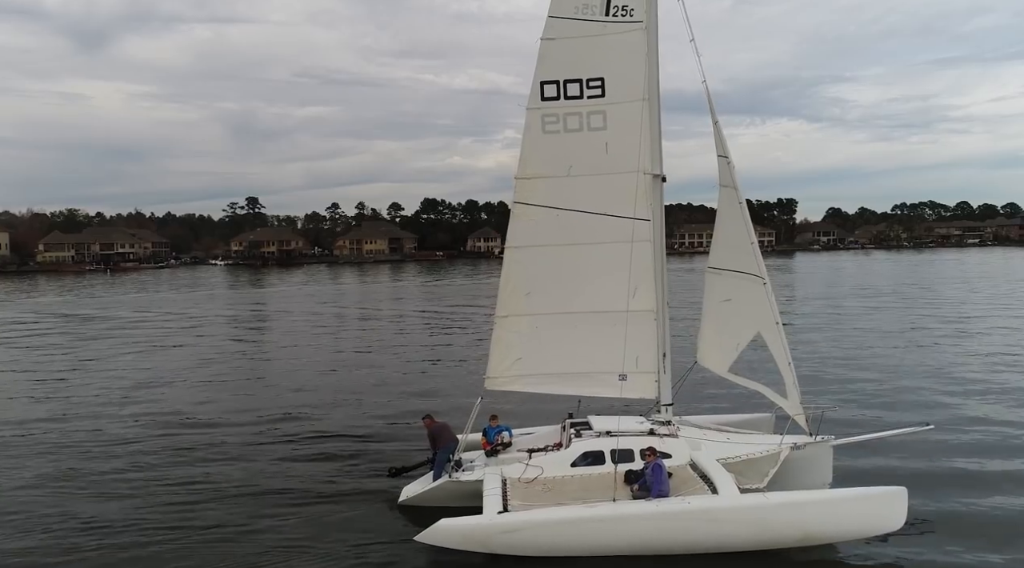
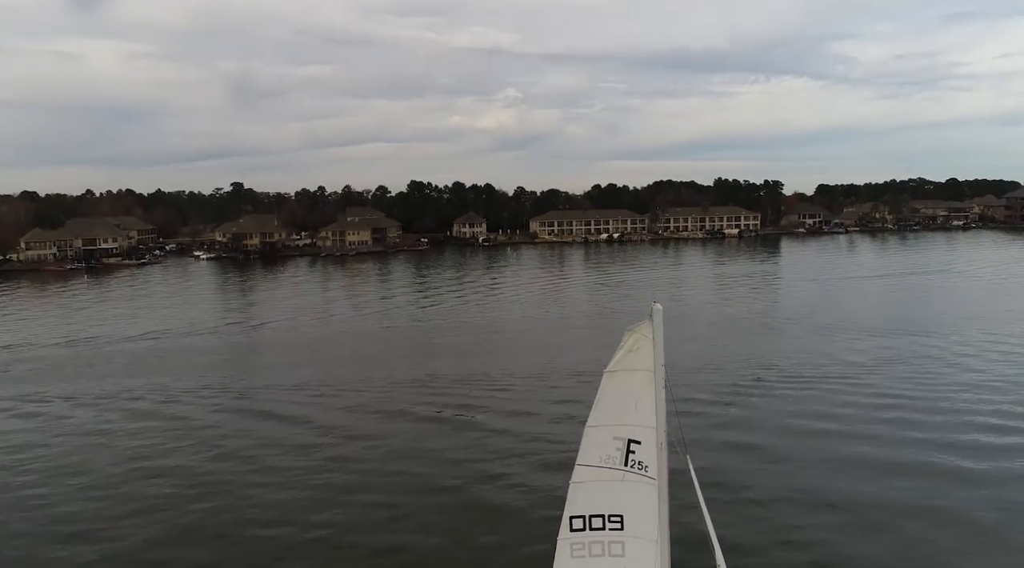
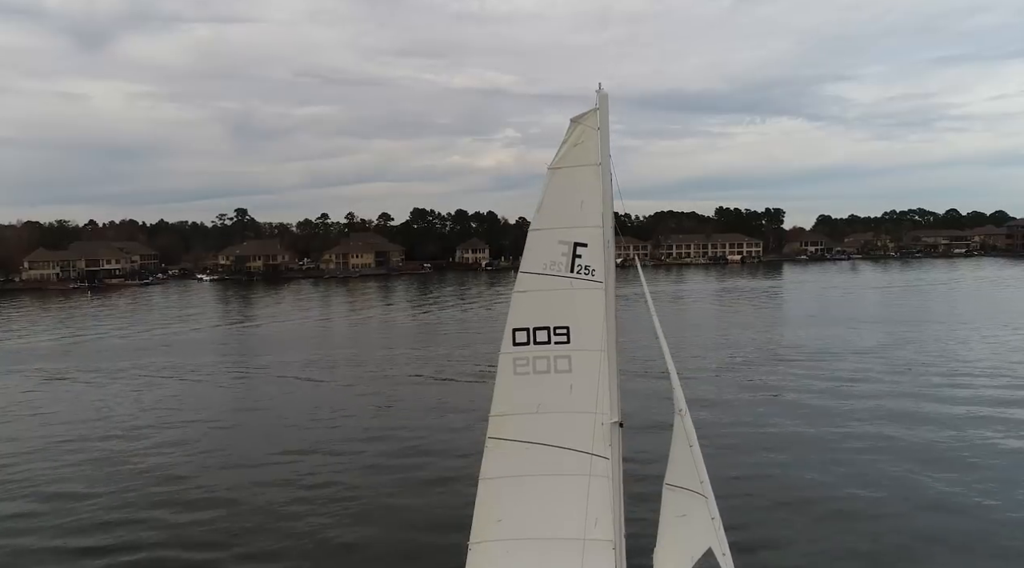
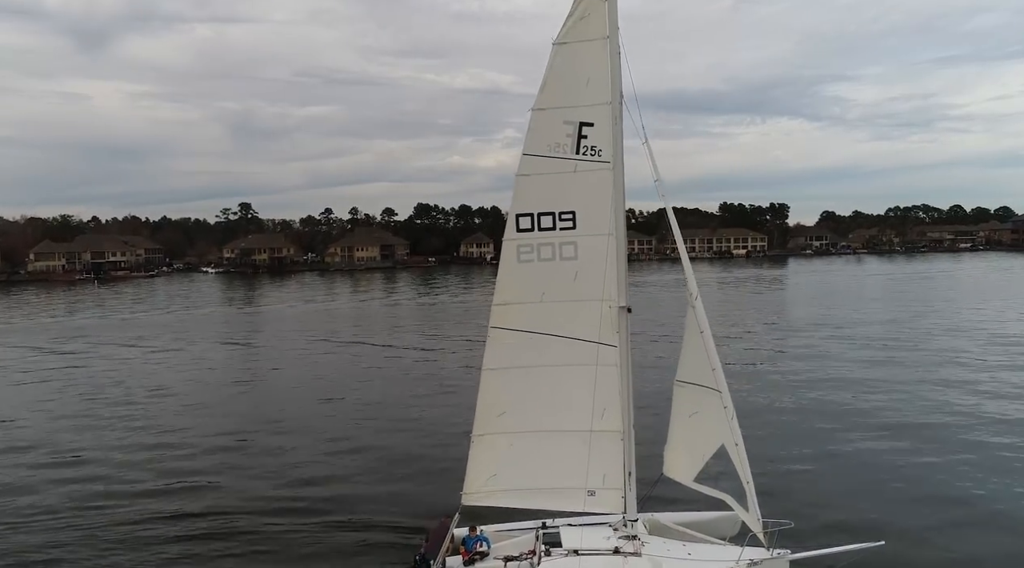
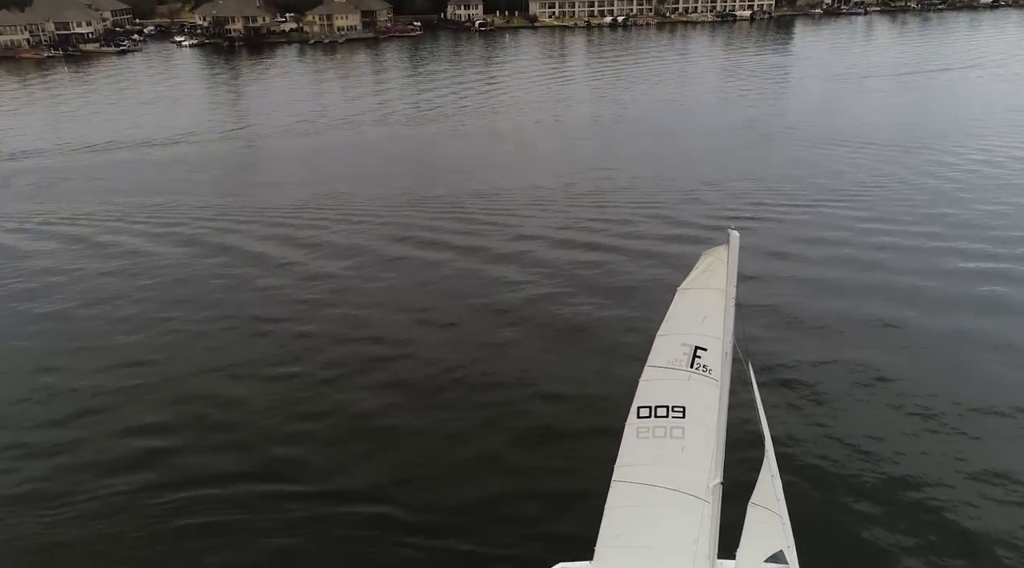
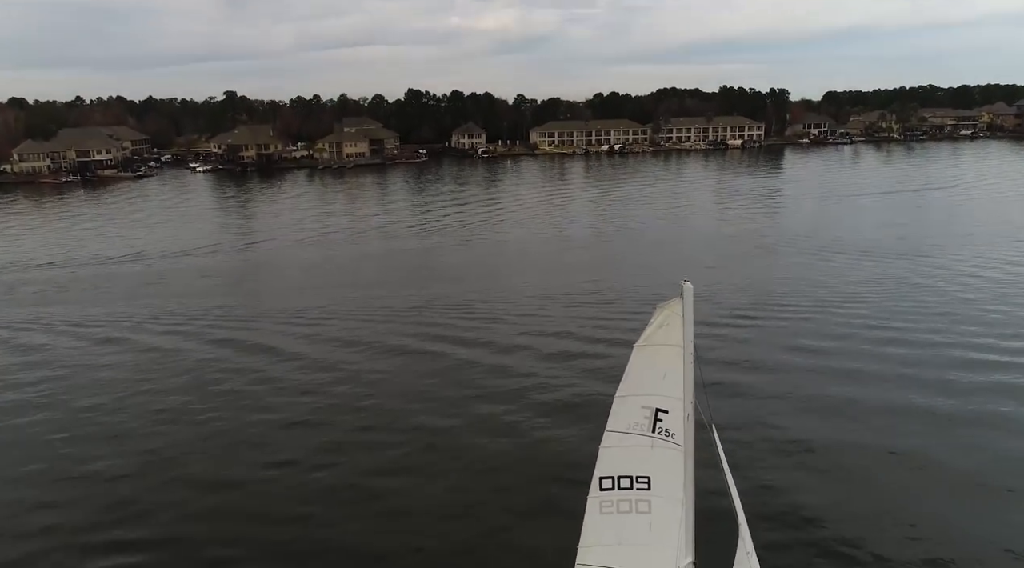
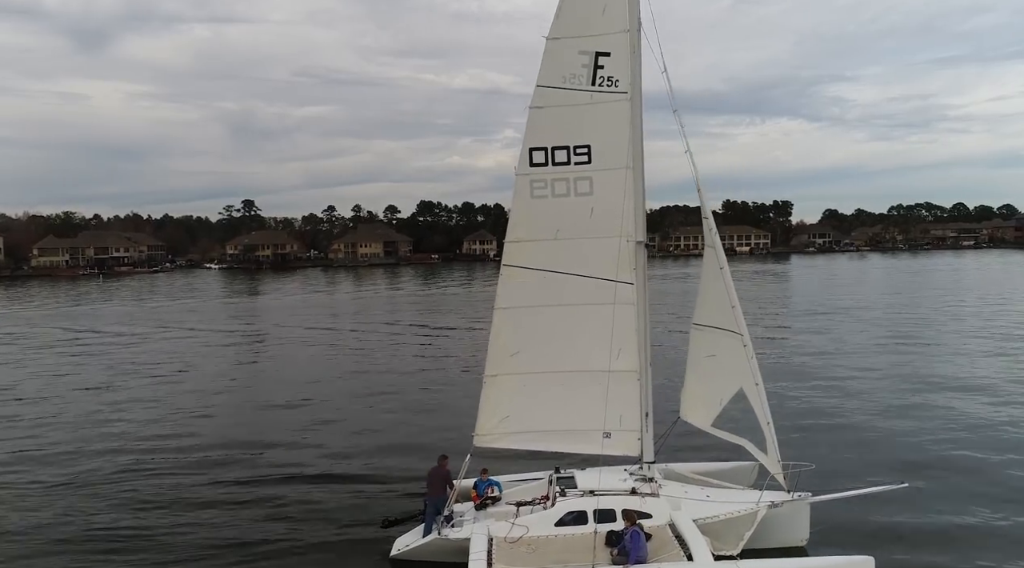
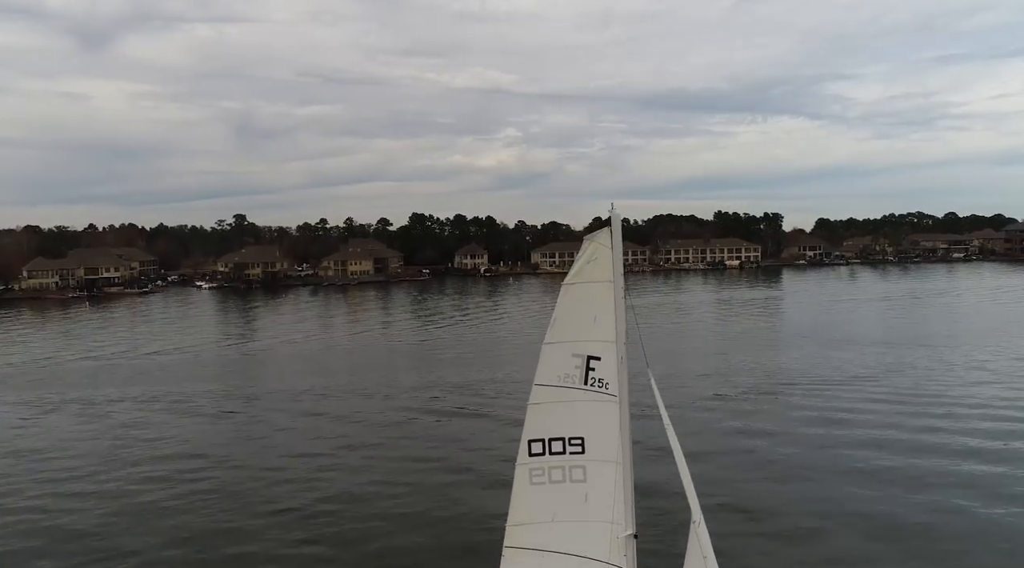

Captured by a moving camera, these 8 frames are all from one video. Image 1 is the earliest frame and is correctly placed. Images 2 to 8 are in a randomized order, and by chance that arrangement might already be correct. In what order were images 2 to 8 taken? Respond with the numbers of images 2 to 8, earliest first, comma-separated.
7, 4, 3, 8, 2, 6, 5
